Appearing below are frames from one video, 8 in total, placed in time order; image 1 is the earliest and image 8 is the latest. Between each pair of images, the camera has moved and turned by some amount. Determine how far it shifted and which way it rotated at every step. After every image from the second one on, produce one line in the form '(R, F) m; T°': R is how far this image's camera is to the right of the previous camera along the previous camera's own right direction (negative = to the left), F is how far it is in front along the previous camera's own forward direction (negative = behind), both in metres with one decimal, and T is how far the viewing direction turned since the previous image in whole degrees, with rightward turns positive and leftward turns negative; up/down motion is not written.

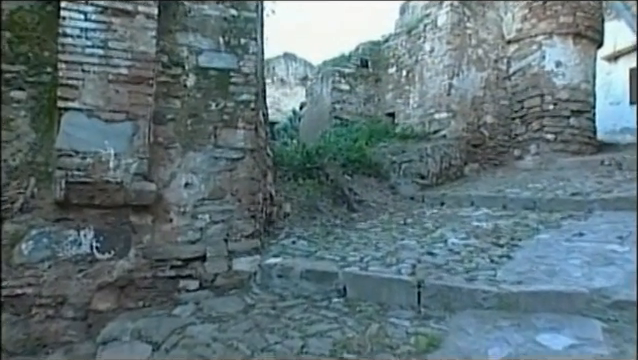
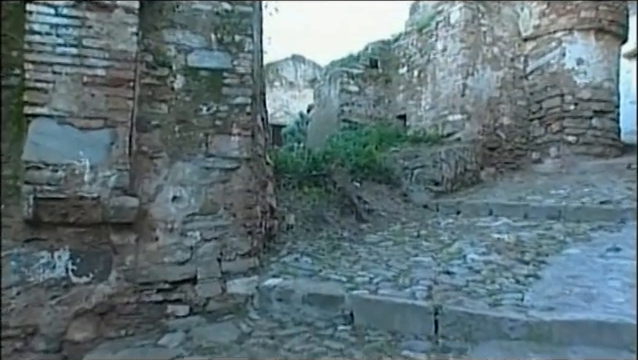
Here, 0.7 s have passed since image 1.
(0.0, +0.4) m; -1°
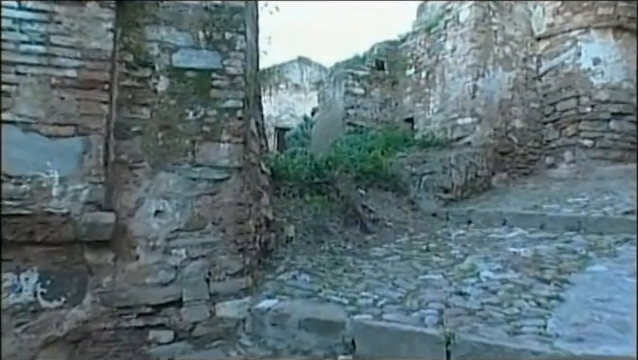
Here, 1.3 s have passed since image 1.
(0.0, +0.3) m; -1°
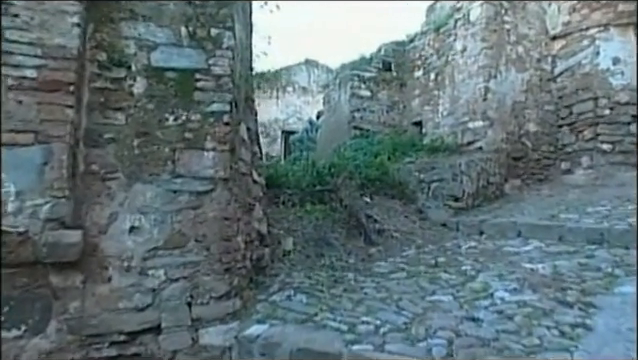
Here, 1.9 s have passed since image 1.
(+0.1, +0.3) m; -1°
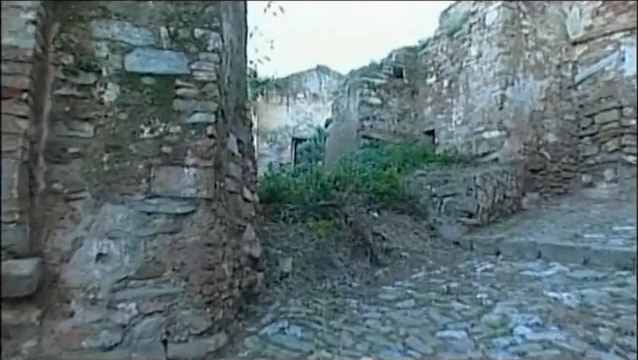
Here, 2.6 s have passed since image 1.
(+0.1, +0.4) m; -1°
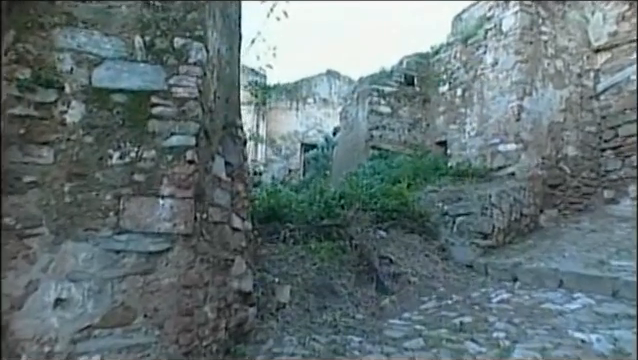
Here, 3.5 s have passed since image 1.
(+0.1, +0.3) m; -1°
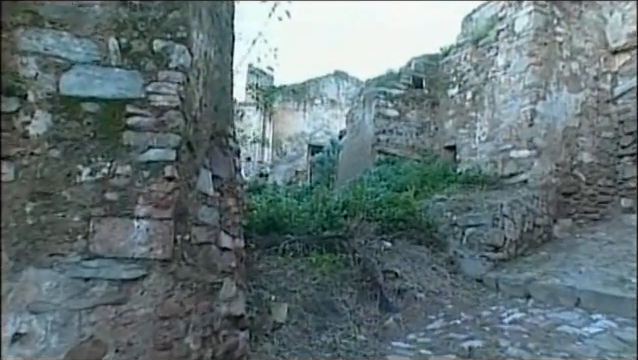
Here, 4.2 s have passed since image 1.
(+0.1, +0.2) m; -1°
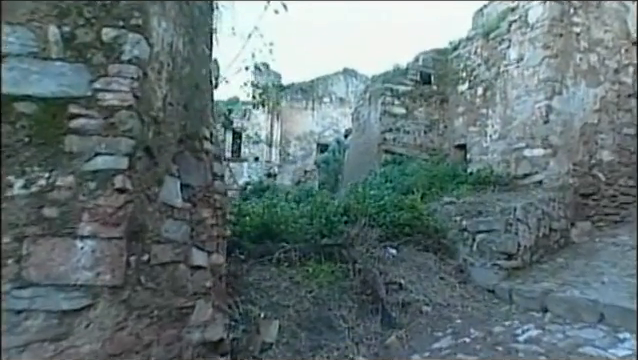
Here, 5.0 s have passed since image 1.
(+0.1, +0.3) m; -1°
